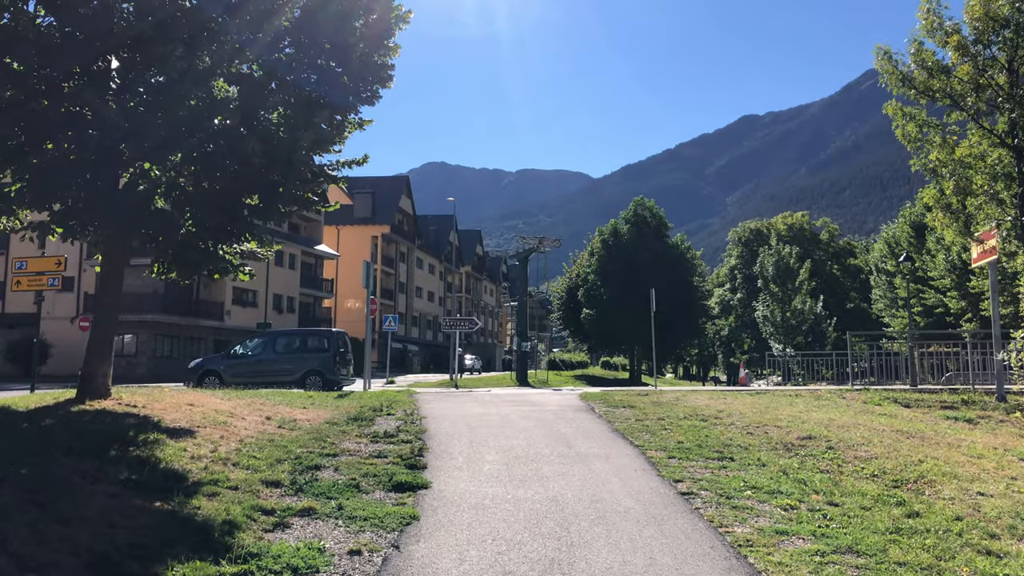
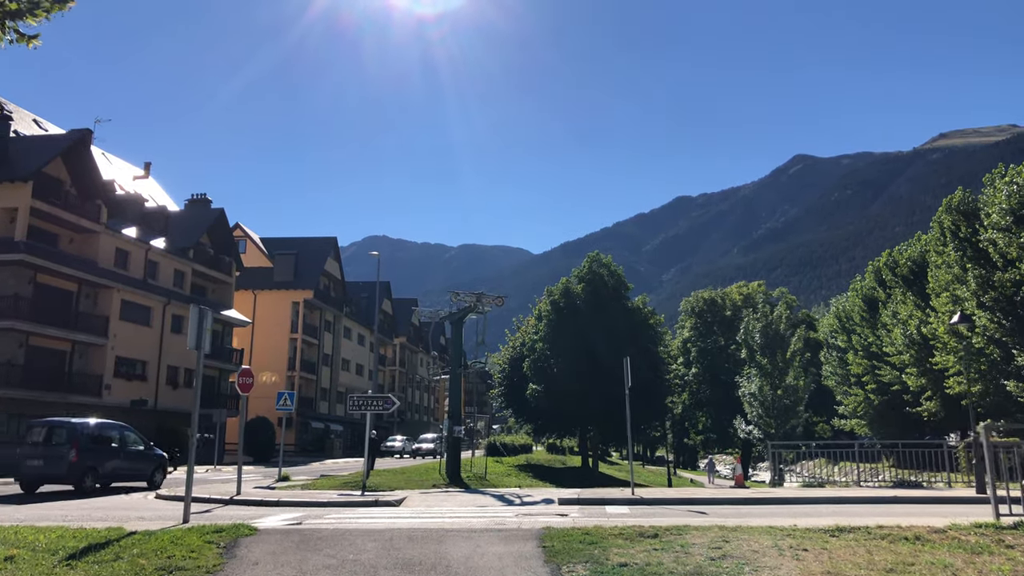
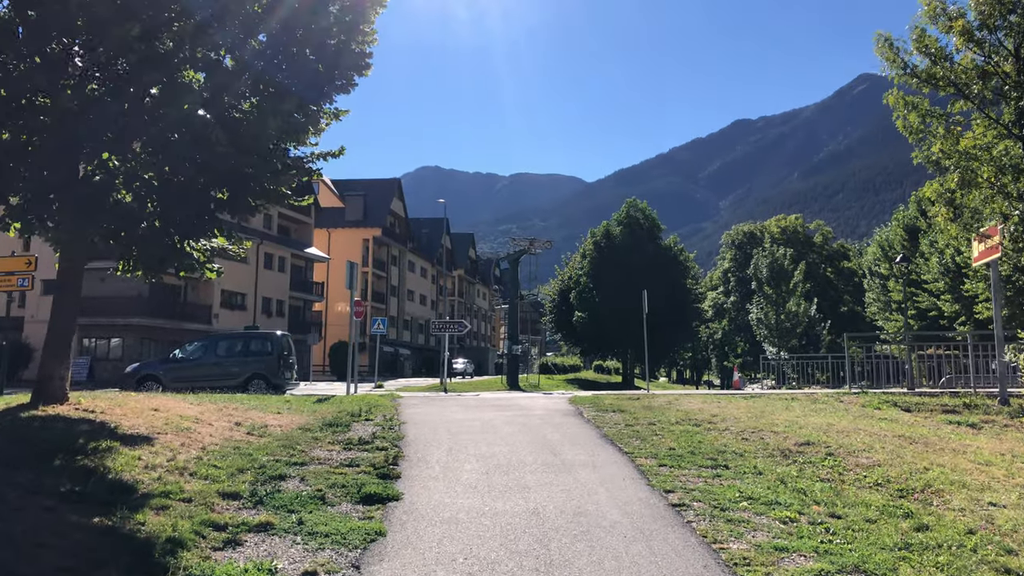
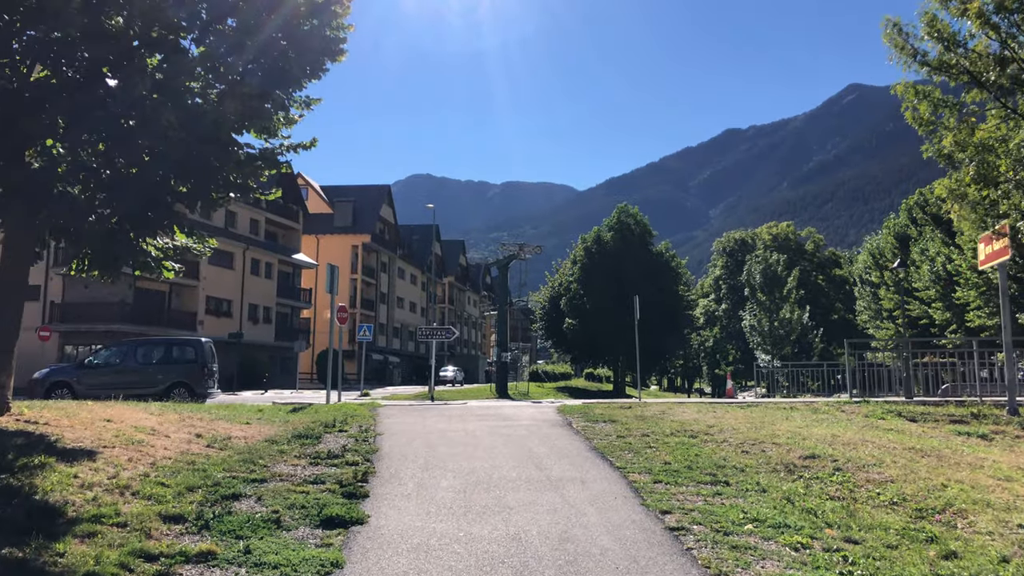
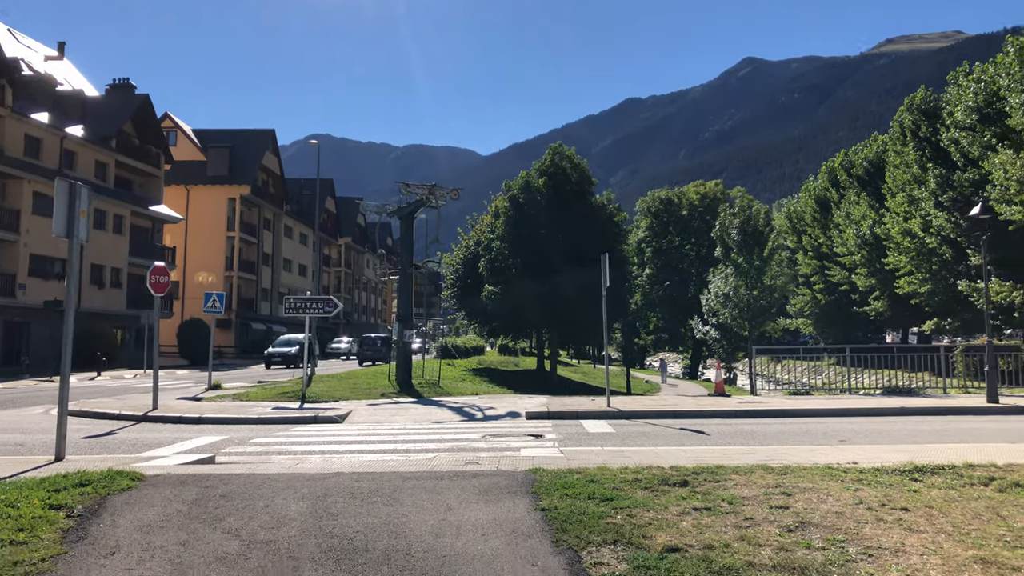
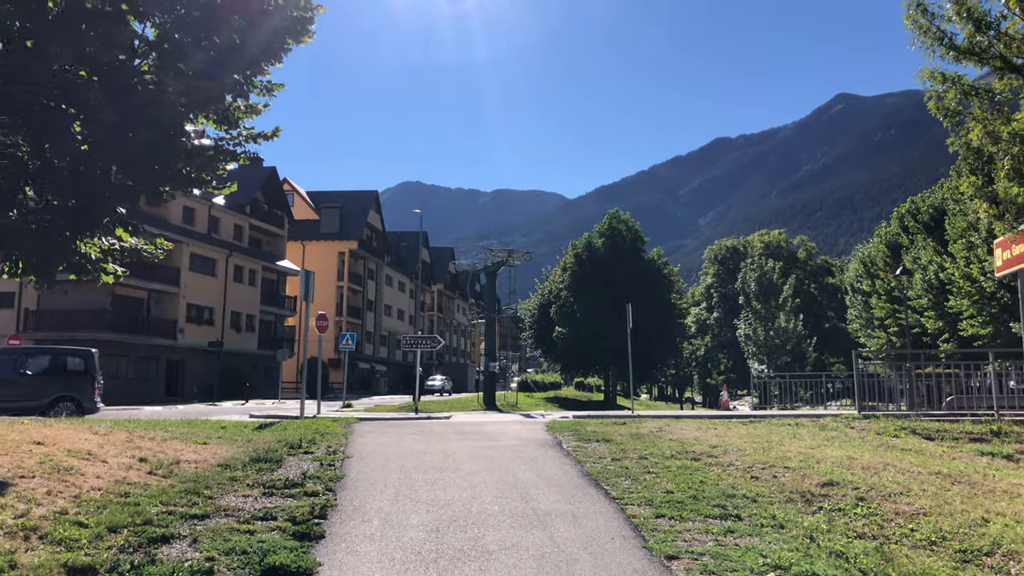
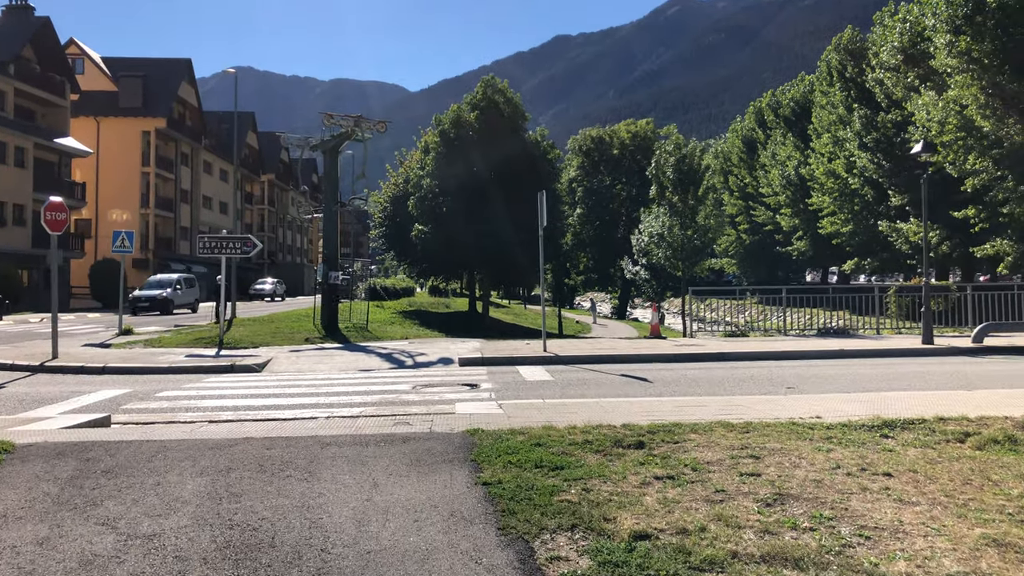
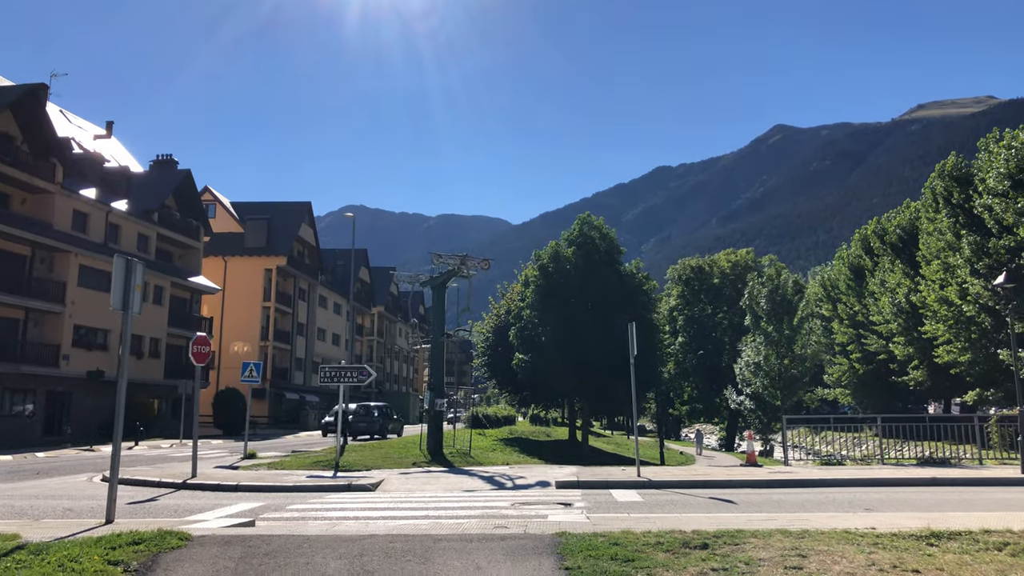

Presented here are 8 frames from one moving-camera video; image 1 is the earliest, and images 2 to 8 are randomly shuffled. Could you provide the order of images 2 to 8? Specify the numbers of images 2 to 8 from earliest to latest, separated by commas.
3, 4, 6, 2, 8, 5, 7
